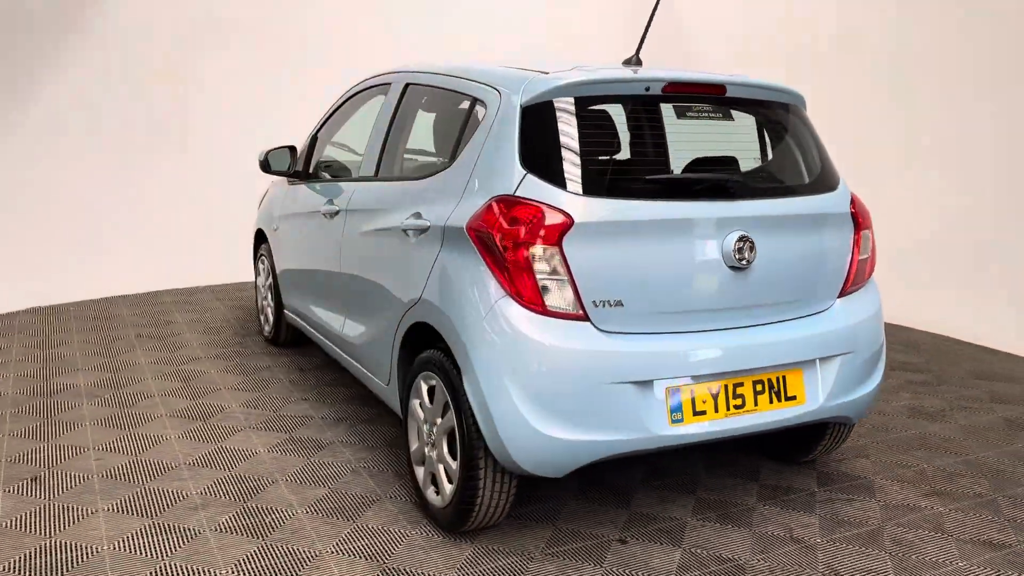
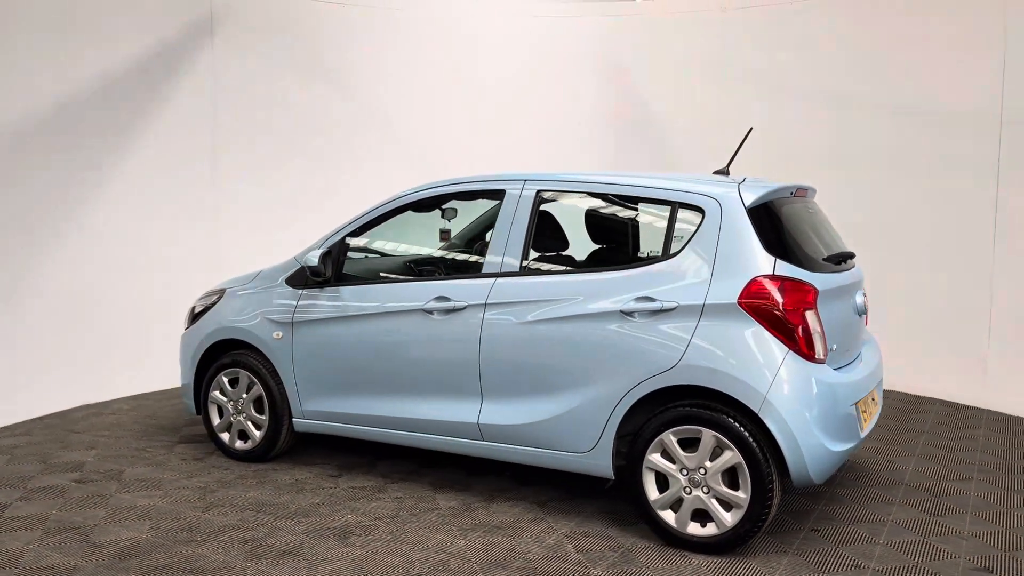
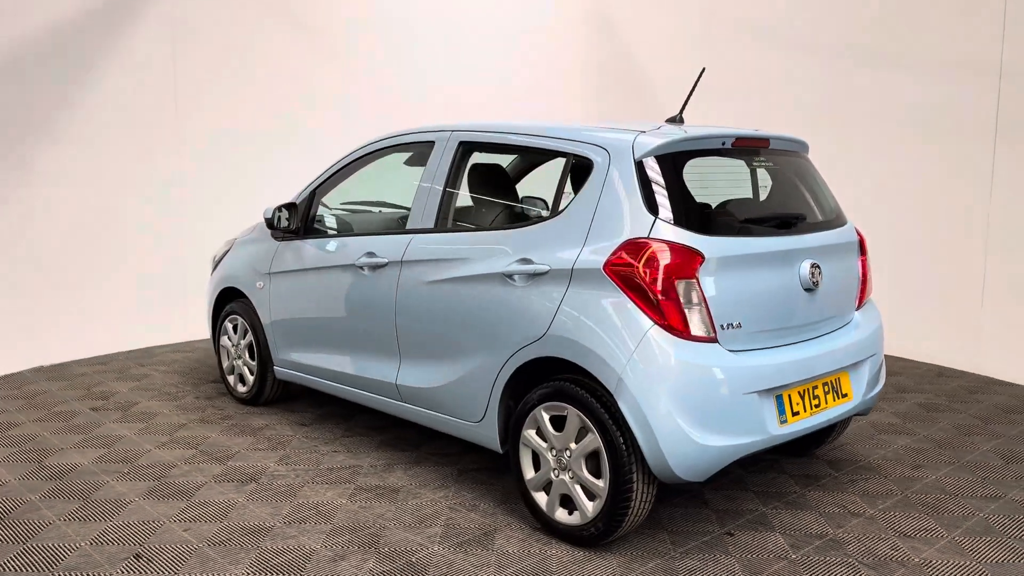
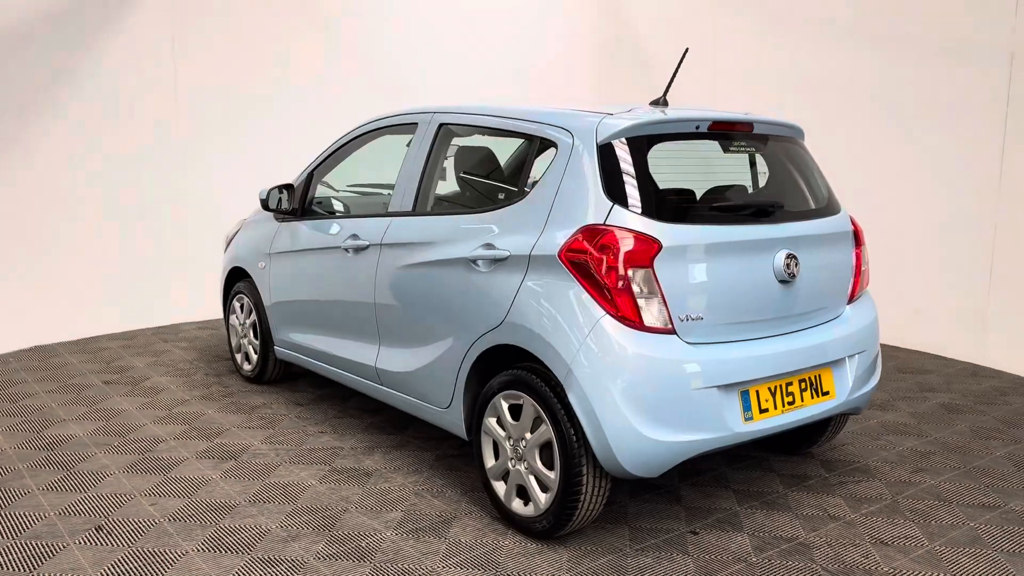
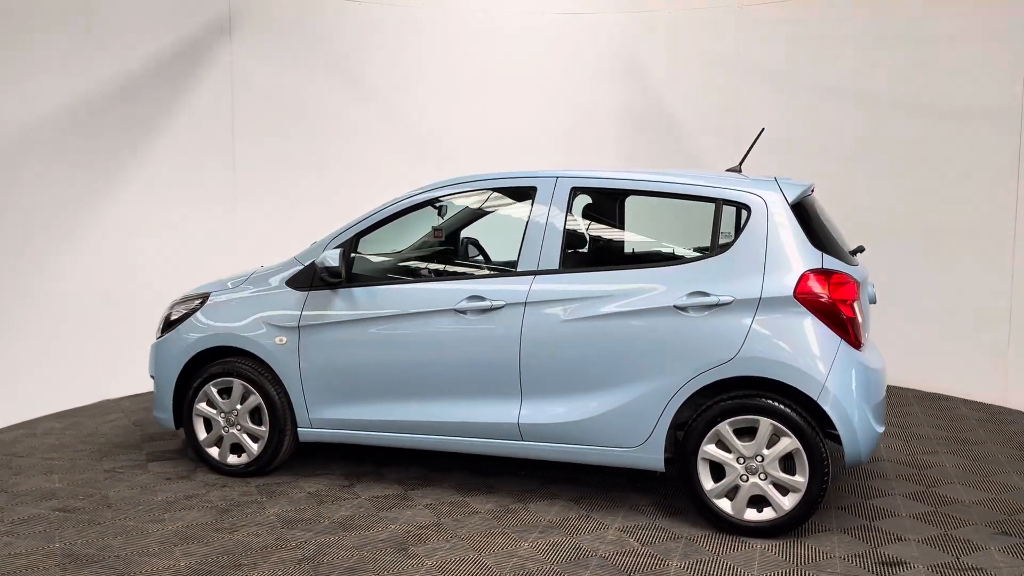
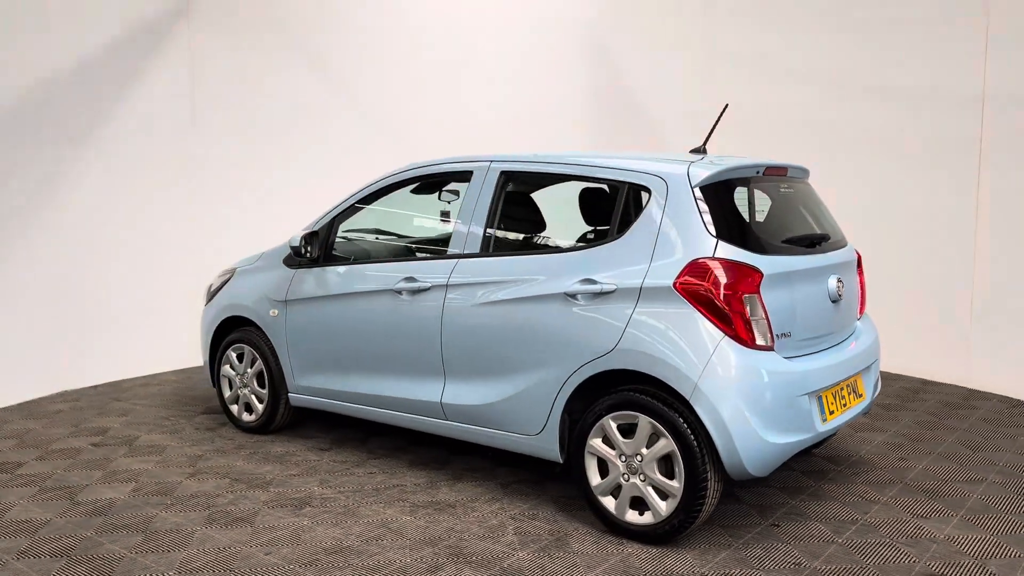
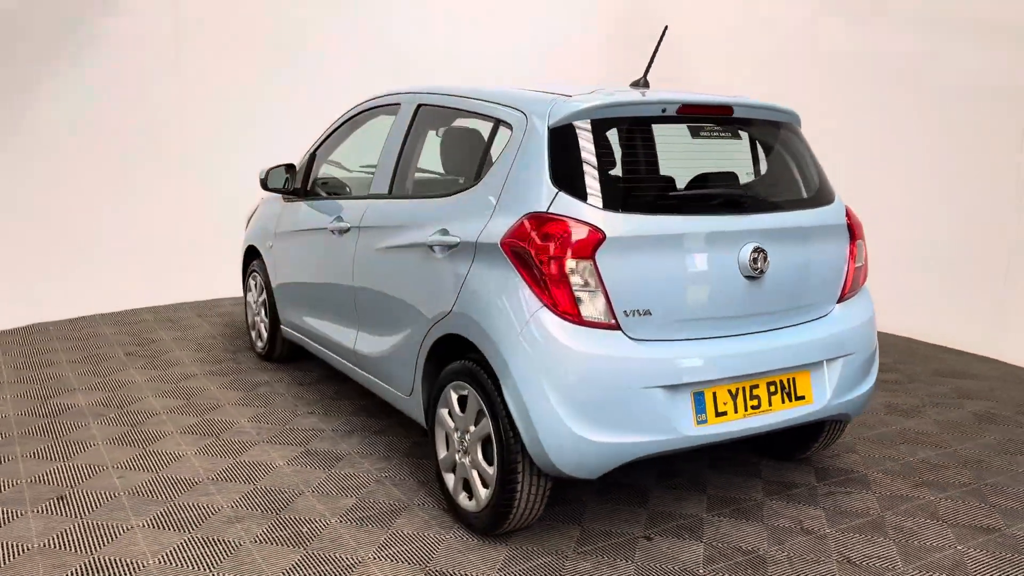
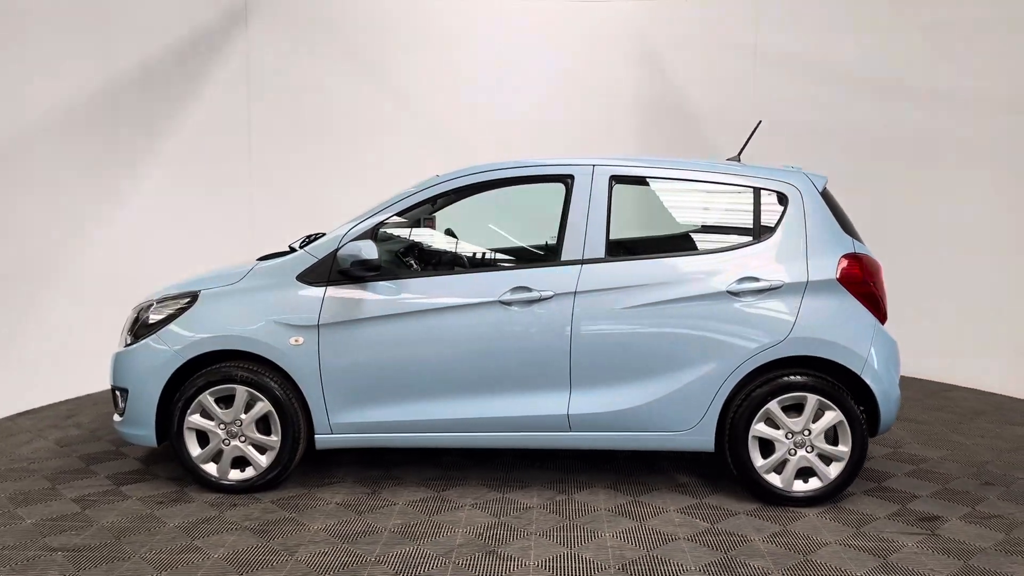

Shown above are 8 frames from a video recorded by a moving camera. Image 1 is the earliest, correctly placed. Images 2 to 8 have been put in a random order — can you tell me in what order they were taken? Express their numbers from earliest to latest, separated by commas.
7, 4, 3, 6, 2, 5, 8
